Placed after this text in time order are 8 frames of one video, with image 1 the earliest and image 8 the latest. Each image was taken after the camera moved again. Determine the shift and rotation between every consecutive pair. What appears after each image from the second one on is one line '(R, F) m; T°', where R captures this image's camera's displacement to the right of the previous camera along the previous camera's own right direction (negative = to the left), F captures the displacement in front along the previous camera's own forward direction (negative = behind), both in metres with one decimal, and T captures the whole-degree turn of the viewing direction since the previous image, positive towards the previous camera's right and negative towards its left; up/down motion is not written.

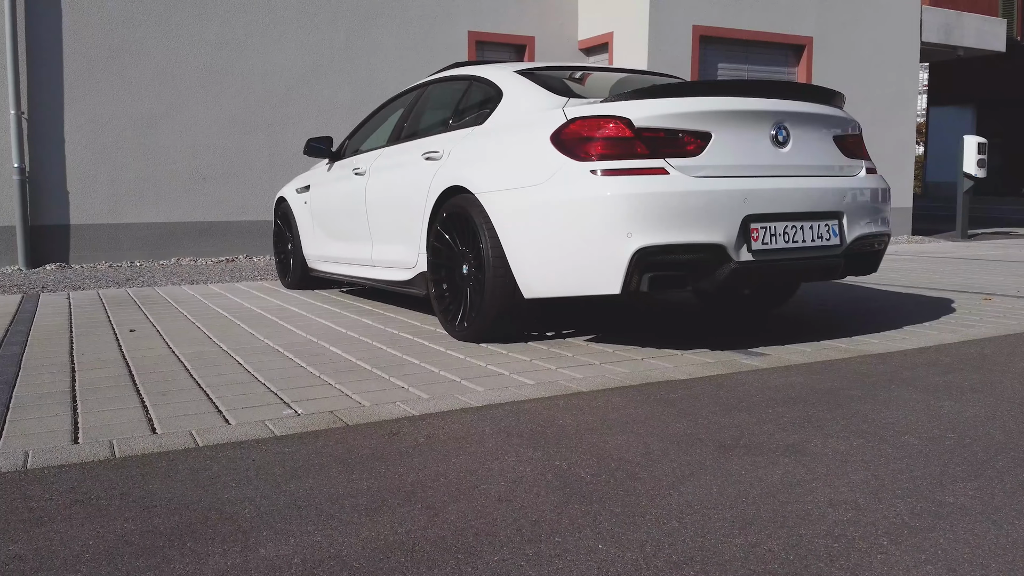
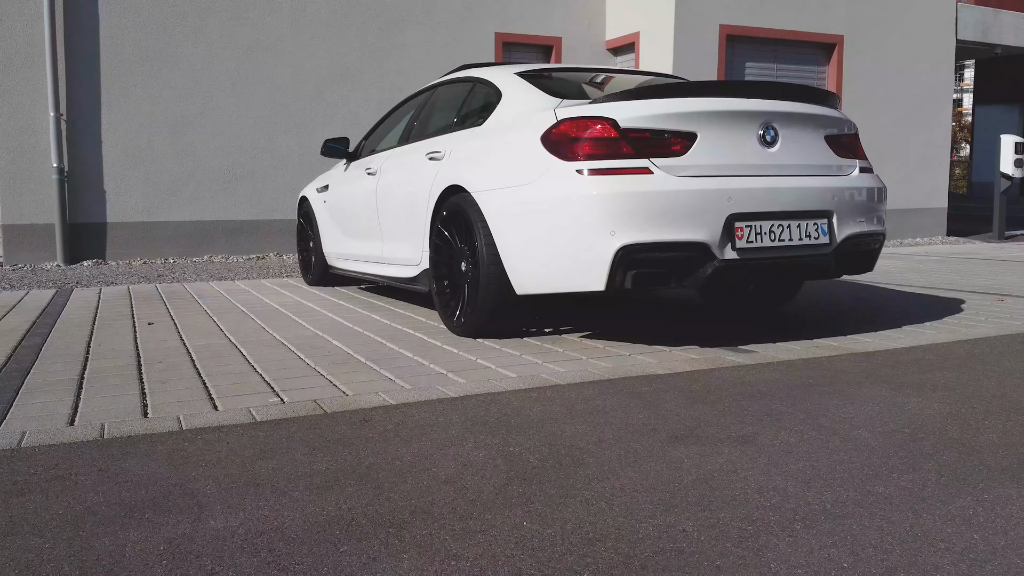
(+0.3, -0.1) m; -3°
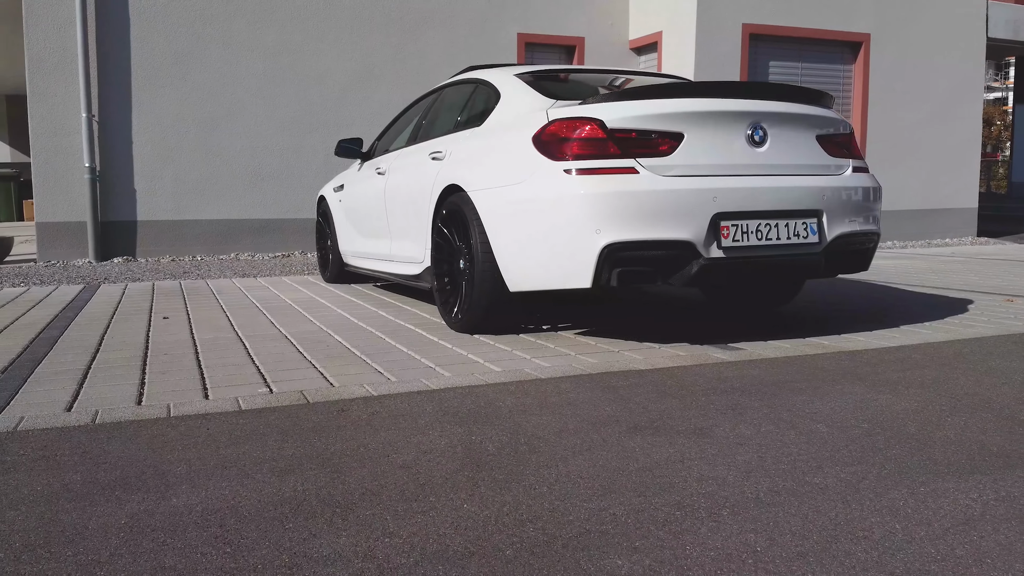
(+0.2, -0.1) m; -2°
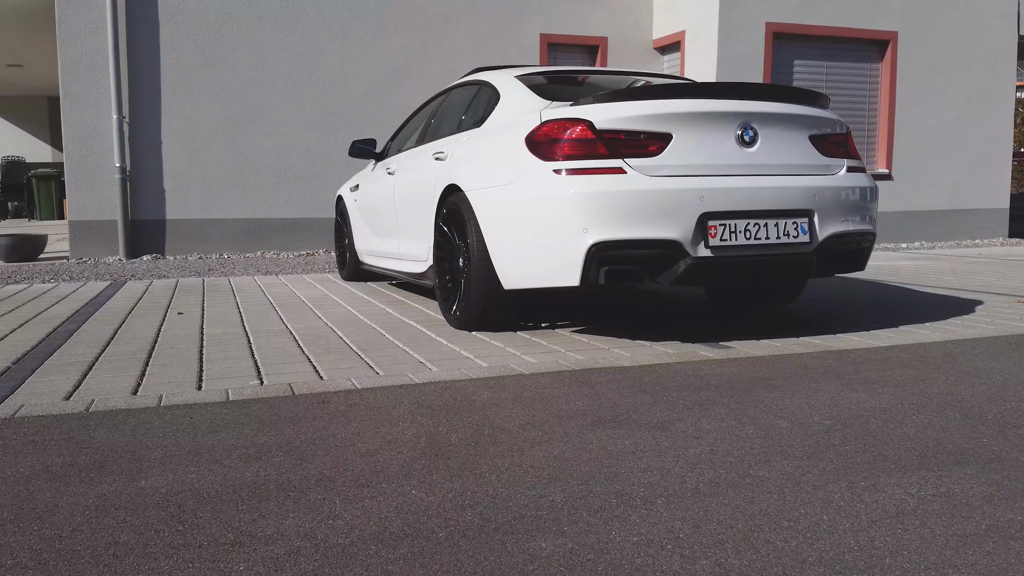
(+0.2, -0.1) m; -3°
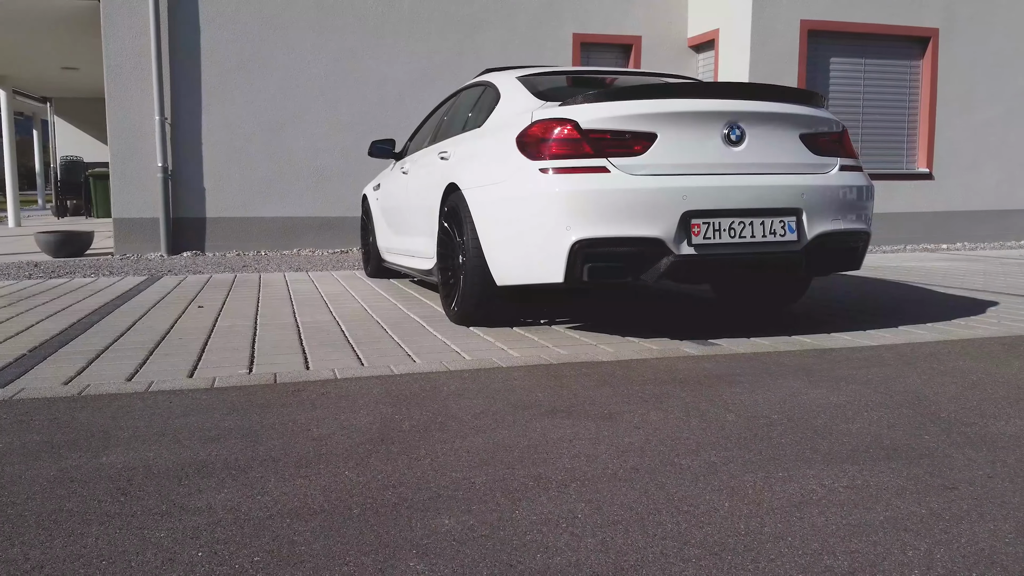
(+0.3, -0.1) m; -4°
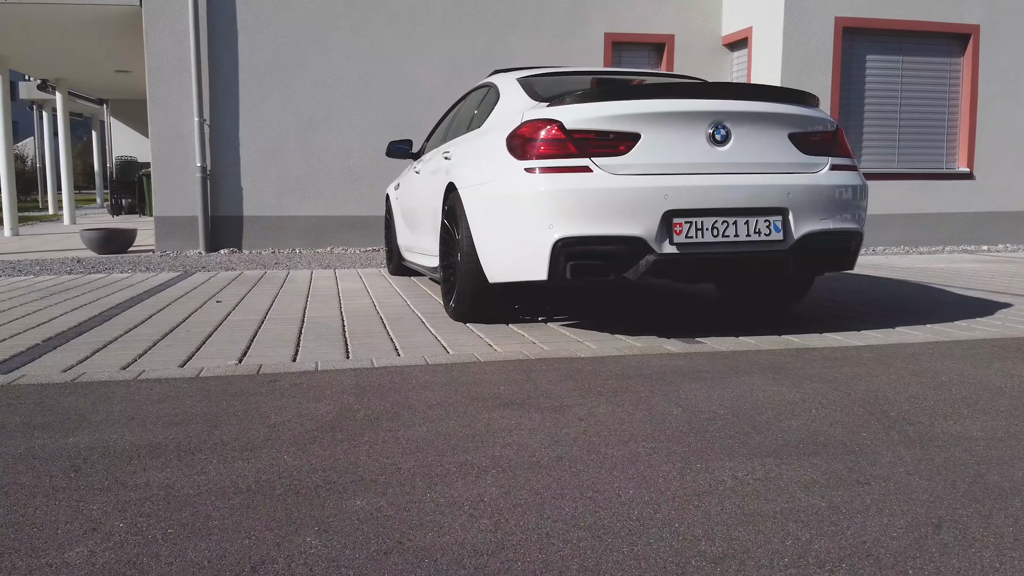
(+0.3, -0.1) m; -4°
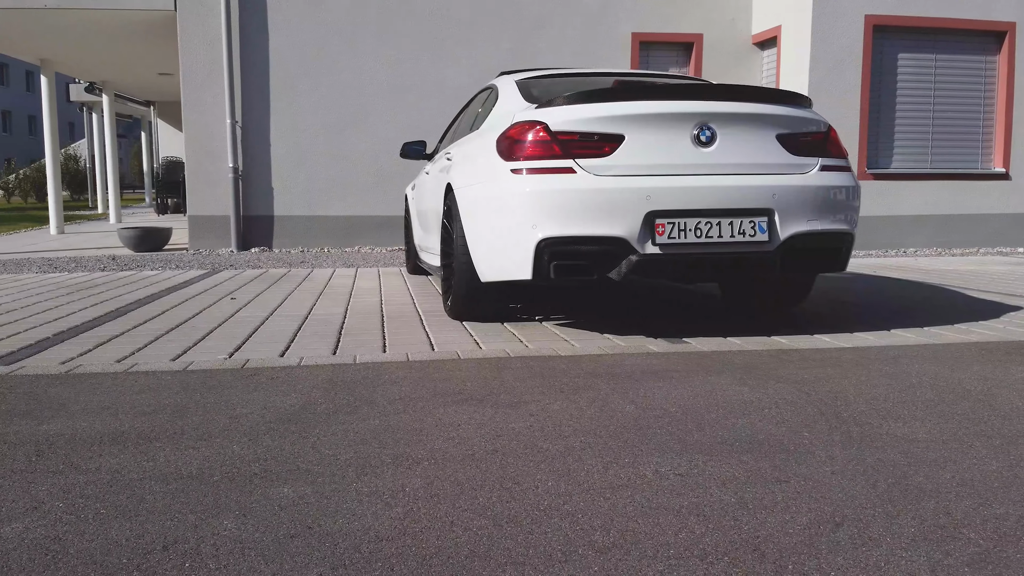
(+0.3, -0.1) m; -3°
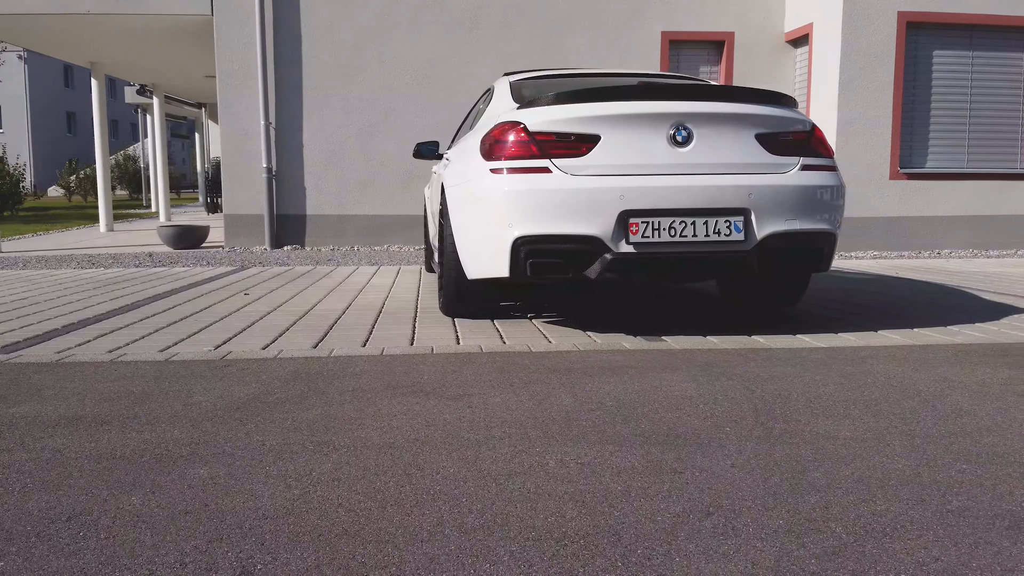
(+0.4, -0.1) m; -4°
